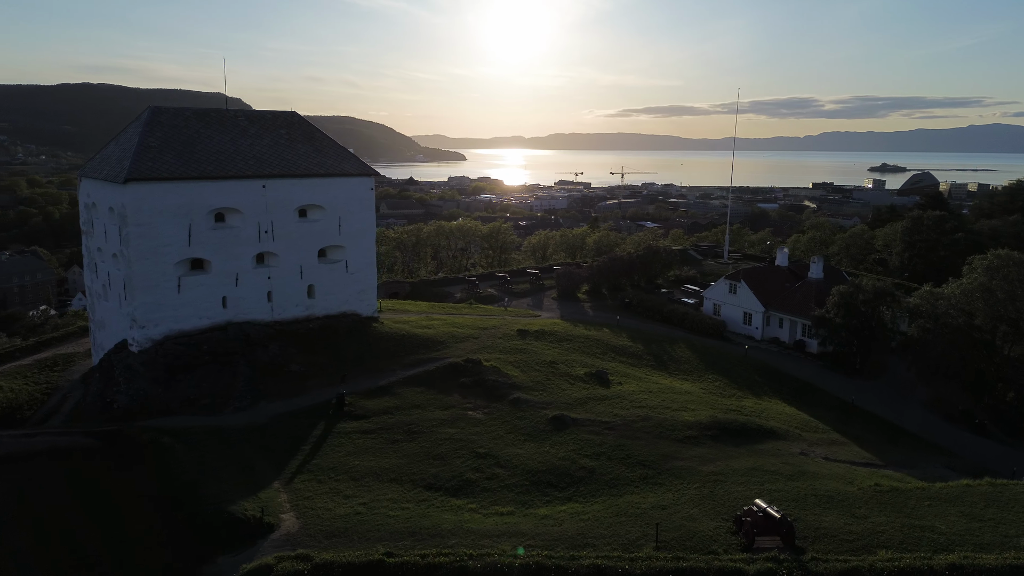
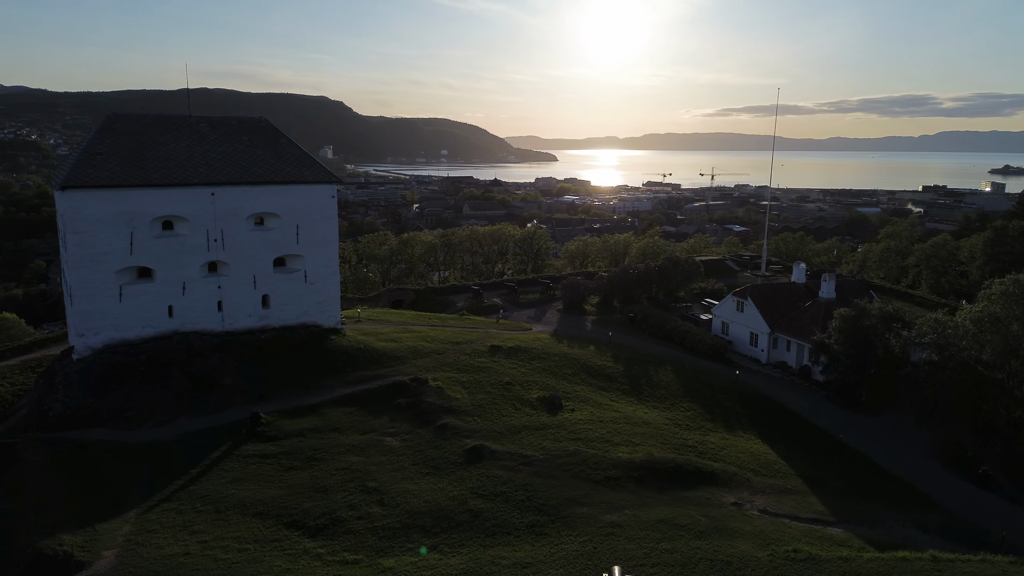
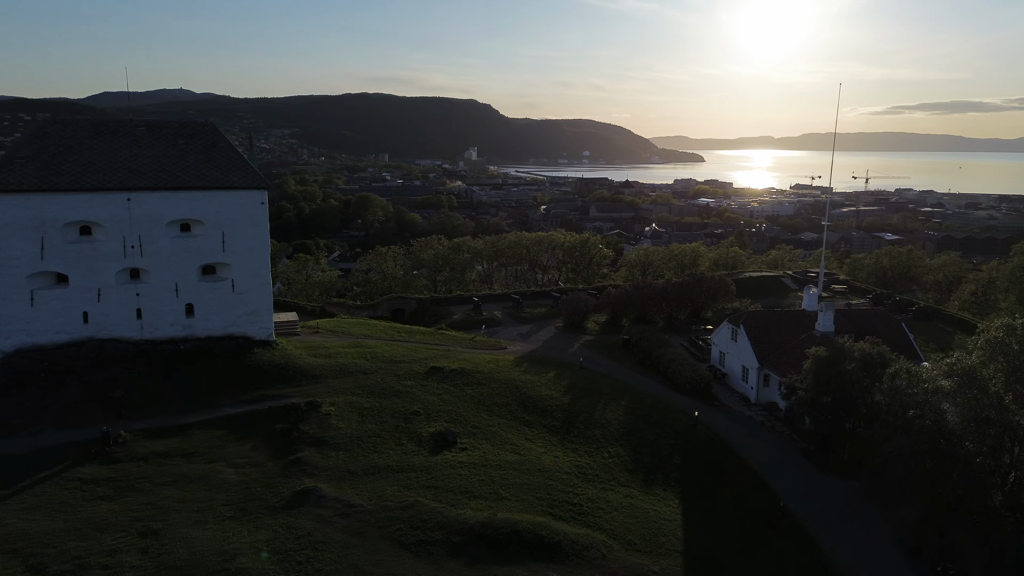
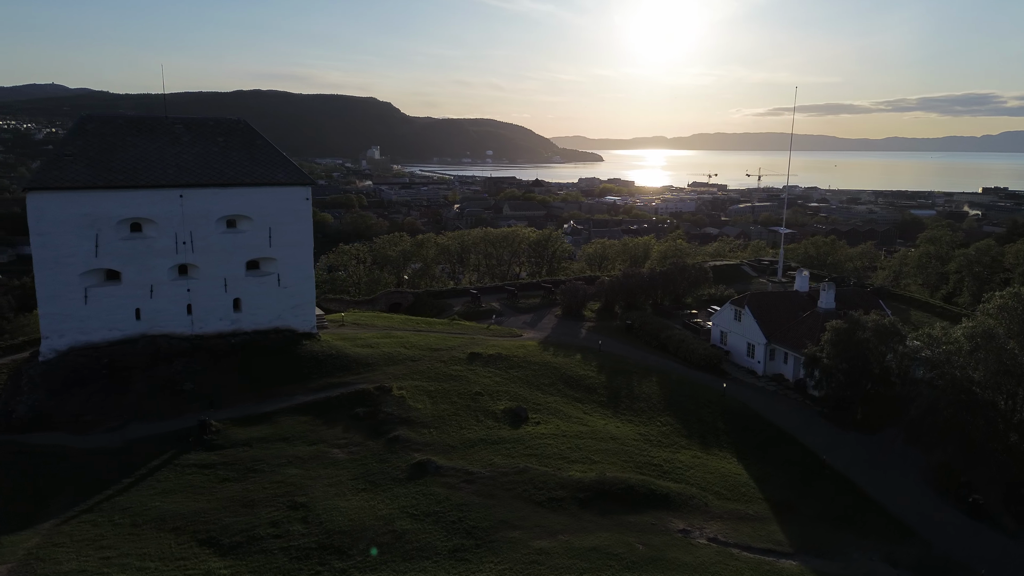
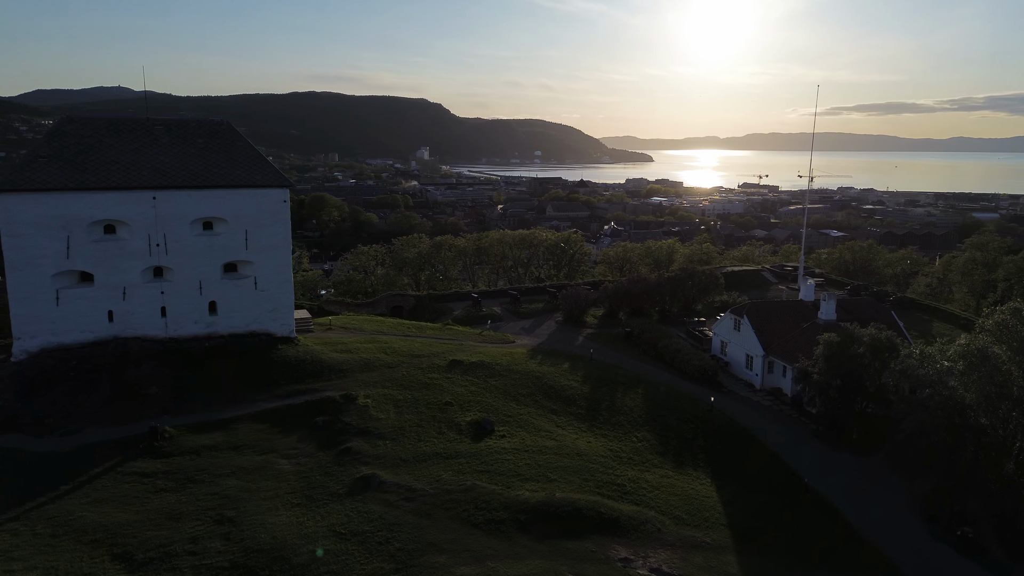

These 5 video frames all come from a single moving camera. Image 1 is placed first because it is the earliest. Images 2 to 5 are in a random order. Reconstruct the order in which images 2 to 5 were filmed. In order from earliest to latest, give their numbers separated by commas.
2, 4, 5, 3
